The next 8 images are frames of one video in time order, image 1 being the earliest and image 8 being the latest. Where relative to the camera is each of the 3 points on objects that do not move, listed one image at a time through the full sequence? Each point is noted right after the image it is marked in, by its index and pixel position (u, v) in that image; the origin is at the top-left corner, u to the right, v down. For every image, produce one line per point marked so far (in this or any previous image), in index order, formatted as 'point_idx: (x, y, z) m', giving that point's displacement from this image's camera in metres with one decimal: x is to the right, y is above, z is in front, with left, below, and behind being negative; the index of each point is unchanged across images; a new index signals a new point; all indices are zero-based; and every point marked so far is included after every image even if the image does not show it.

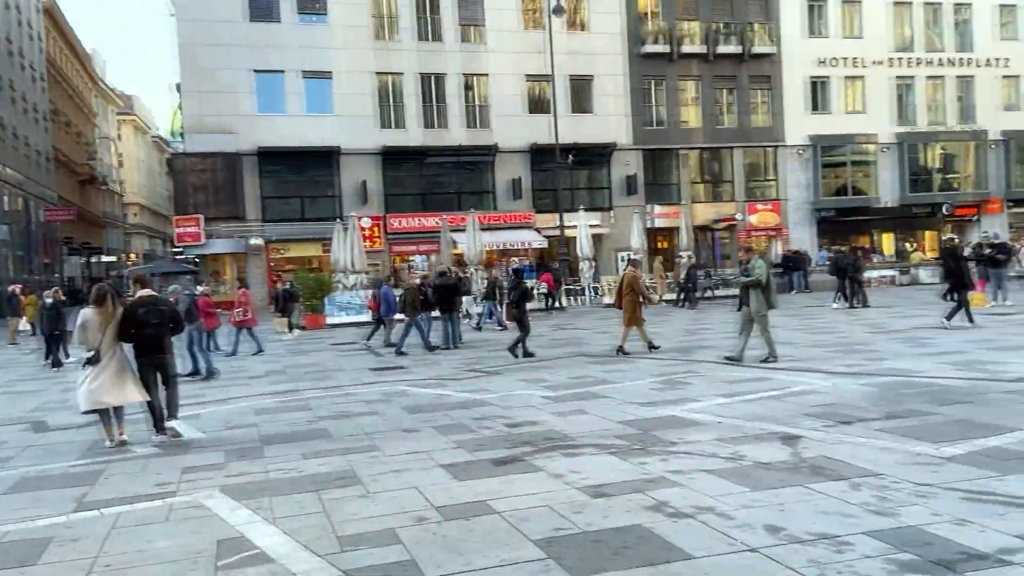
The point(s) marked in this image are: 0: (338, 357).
0: (-3.7, -1.5, +17.3) m
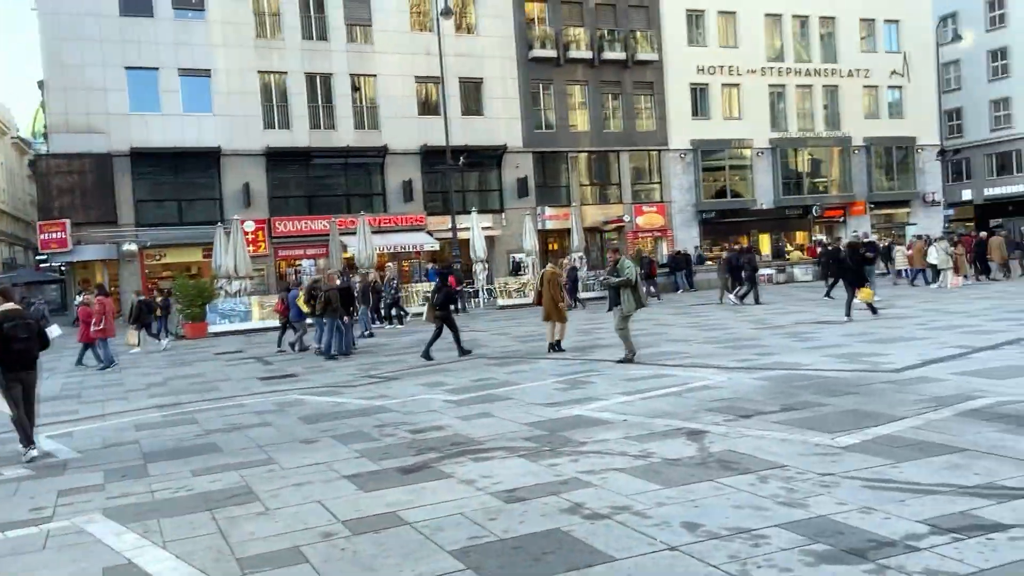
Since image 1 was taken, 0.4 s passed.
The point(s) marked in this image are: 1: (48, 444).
0: (-5.8, -1.6, +16.5) m
1: (-5.0, -1.7, +8.8) m
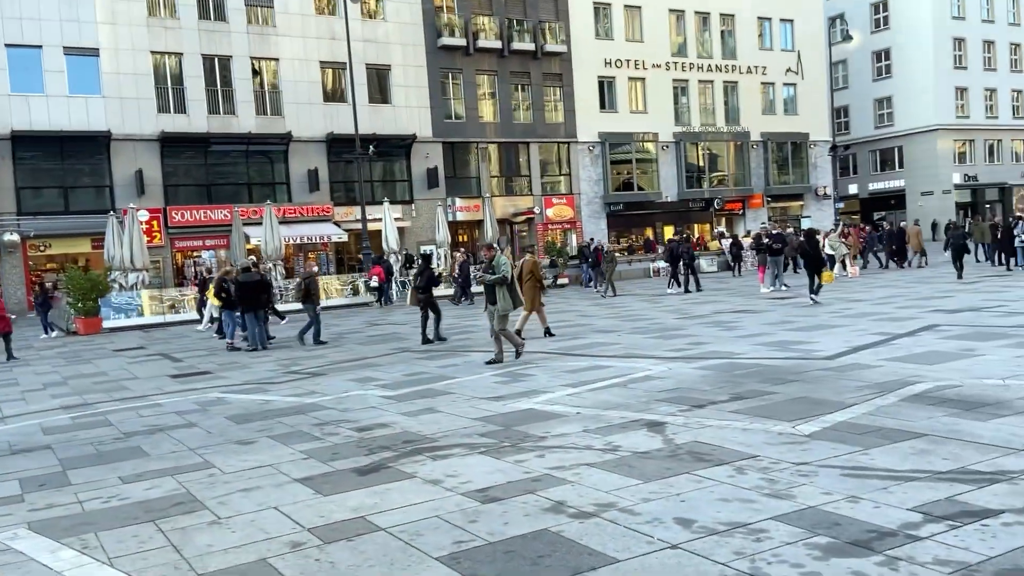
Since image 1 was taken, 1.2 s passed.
0: (-7.3, -1.4, +15.5) m
1: (-5.6, -1.6, +8.0) m
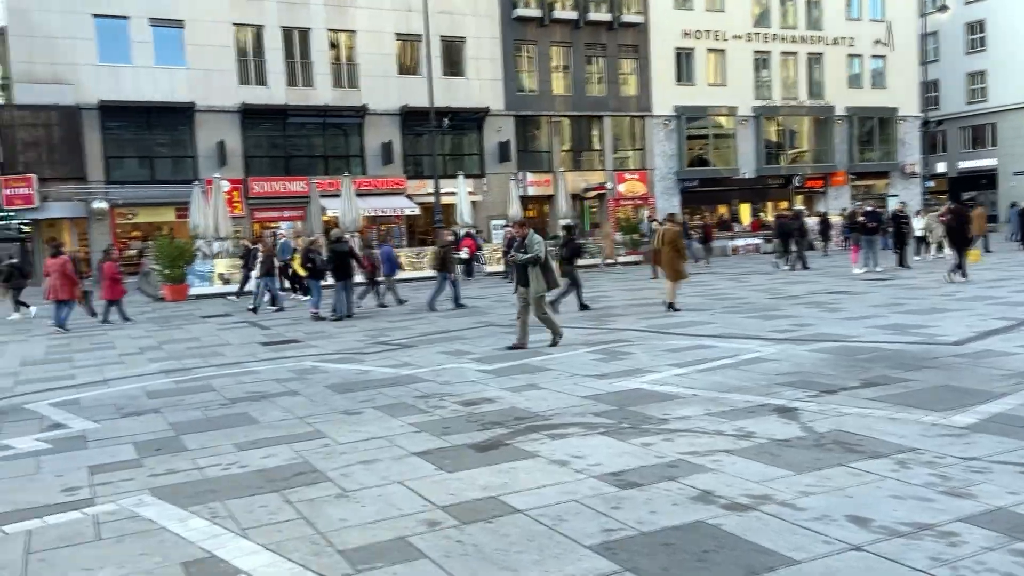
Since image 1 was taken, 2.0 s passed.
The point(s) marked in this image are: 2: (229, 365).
0: (-5.7, -0.8, +15.8) m
1: (-4.5, -1.2, +8.1) m
2: (-3.9, -1.1, +11.2) m
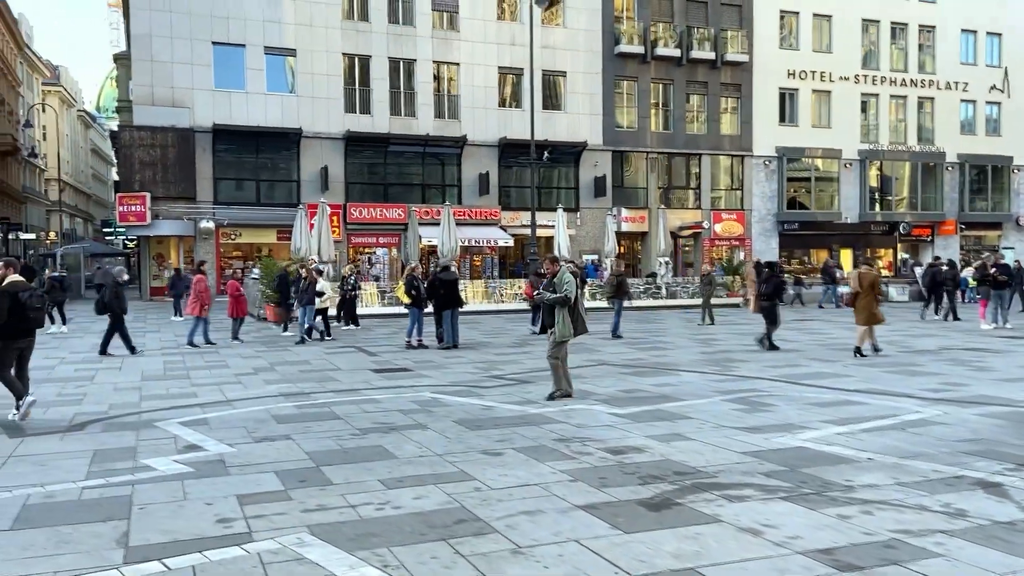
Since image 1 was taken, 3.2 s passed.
0: (-3.6, -1.3, +15.8) m
1: (-3.2, -1.4, +8.0) m
2: (-2.2, -1.4, +11.0) m
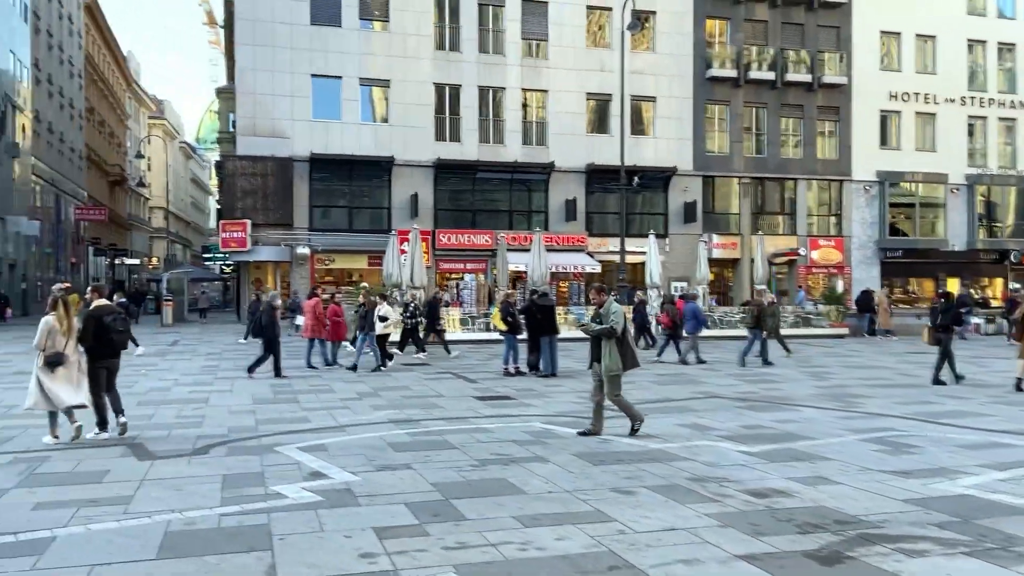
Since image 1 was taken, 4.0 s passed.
0: (-1.6, -1.8, +15.8) m
1: (-2.0, -1.7, +8.0) m
2: (-0.8, -1.8, +10.9) m
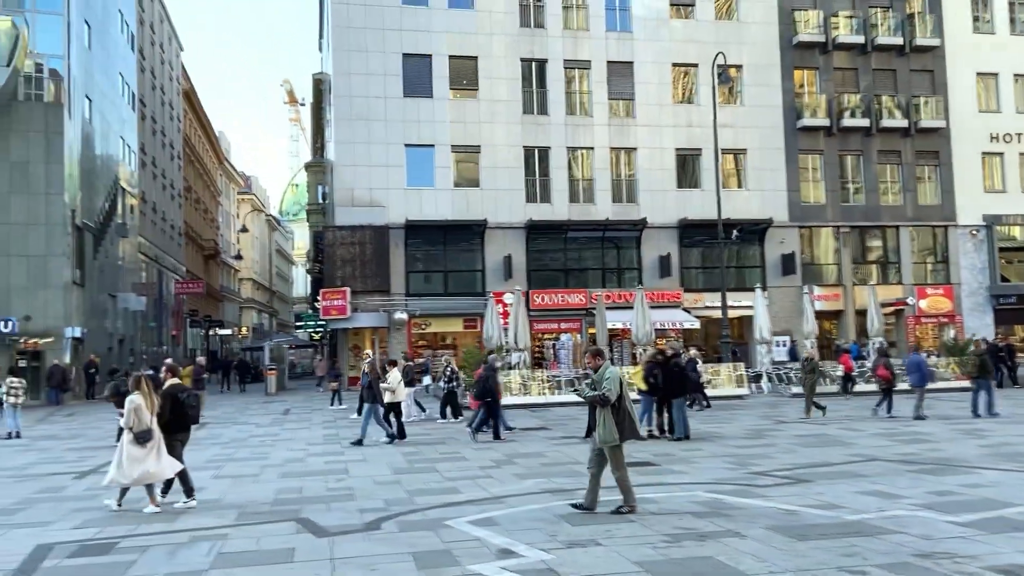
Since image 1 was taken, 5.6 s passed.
0: (+0.8, -3.0, +15.4) m
1: (-0.2, -2.3, +7.7) m
2: (+1.3, -2.6, +10.5) m
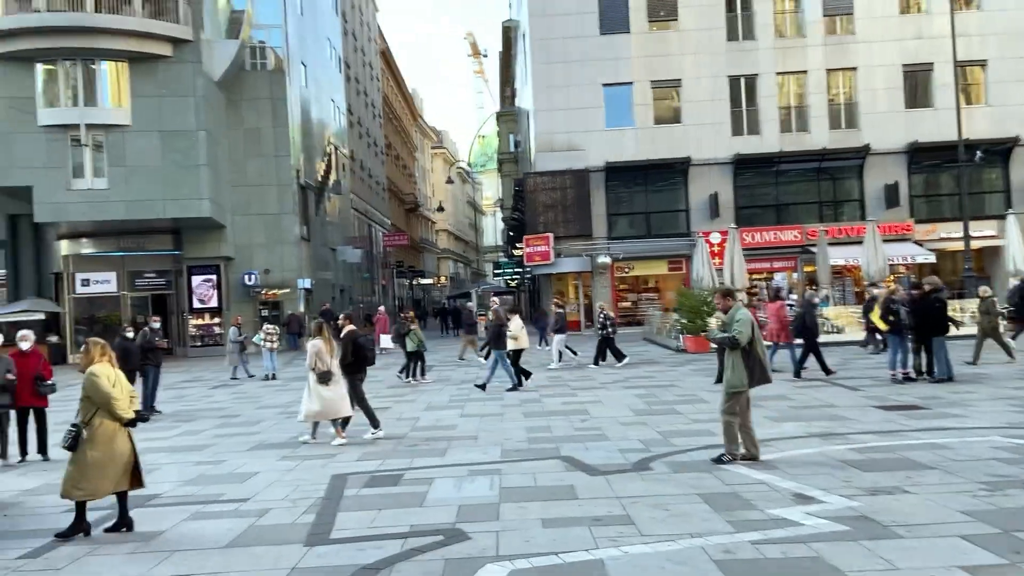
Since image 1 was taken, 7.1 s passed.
0: (+5.1, -1.8, +14.6) m
1: (+2.3, -1.7, +7.3) m
2: (+4.4, -1.7, +9.7) m
